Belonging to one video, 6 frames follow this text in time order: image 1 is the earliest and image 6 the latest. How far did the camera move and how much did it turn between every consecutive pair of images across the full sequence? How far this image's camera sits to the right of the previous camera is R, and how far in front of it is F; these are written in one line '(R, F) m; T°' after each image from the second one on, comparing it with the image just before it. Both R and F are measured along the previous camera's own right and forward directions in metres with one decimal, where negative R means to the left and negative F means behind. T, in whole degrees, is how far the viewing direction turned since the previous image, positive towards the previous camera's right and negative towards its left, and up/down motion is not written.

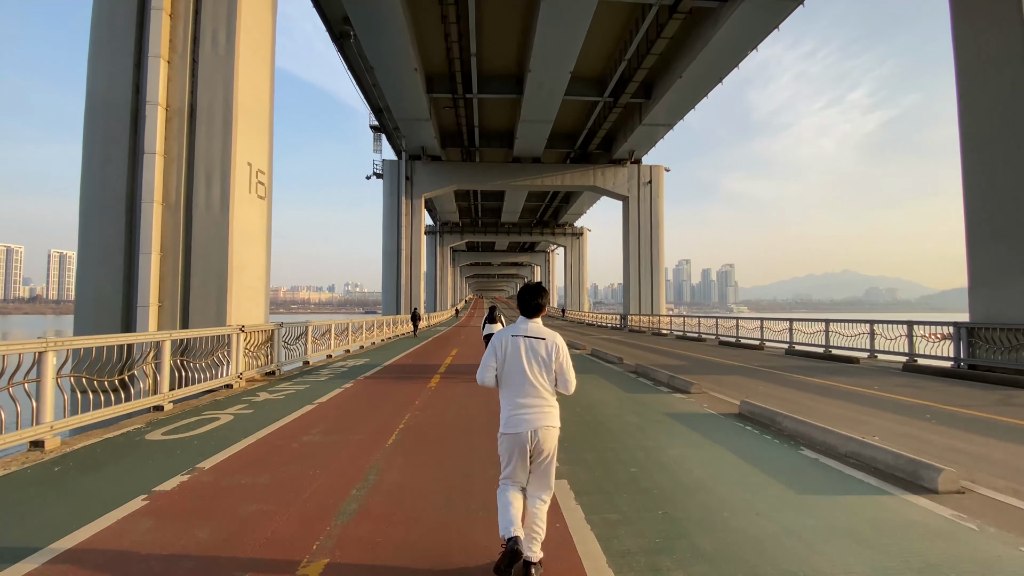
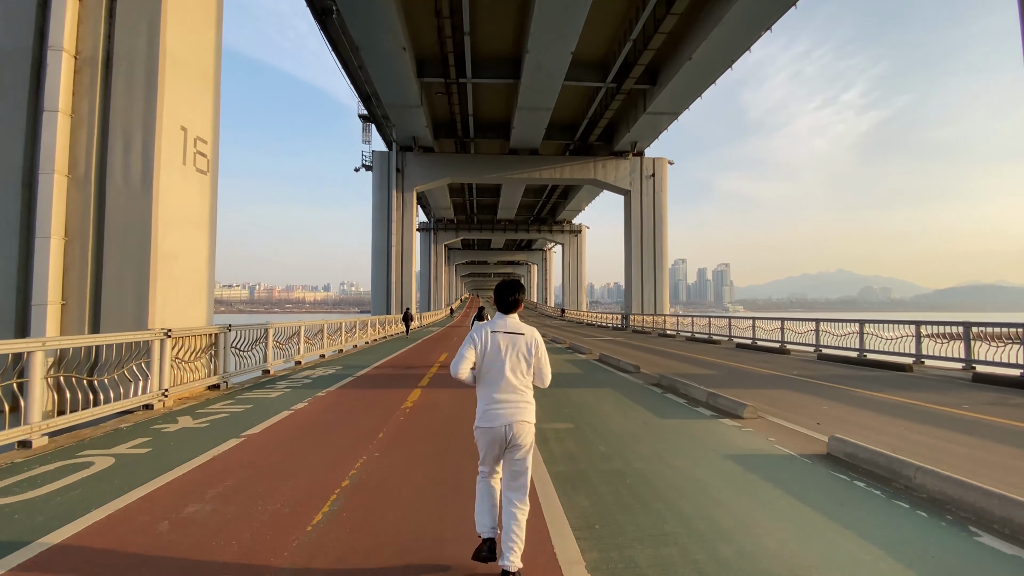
(0.0, +2.2) m; 0°
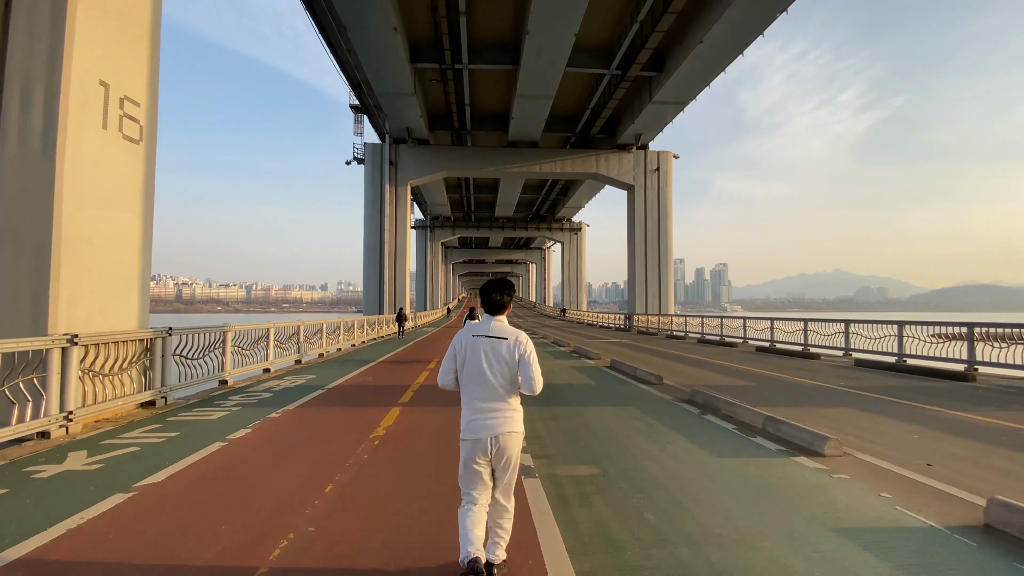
(0.0, +1.8) m; 0°
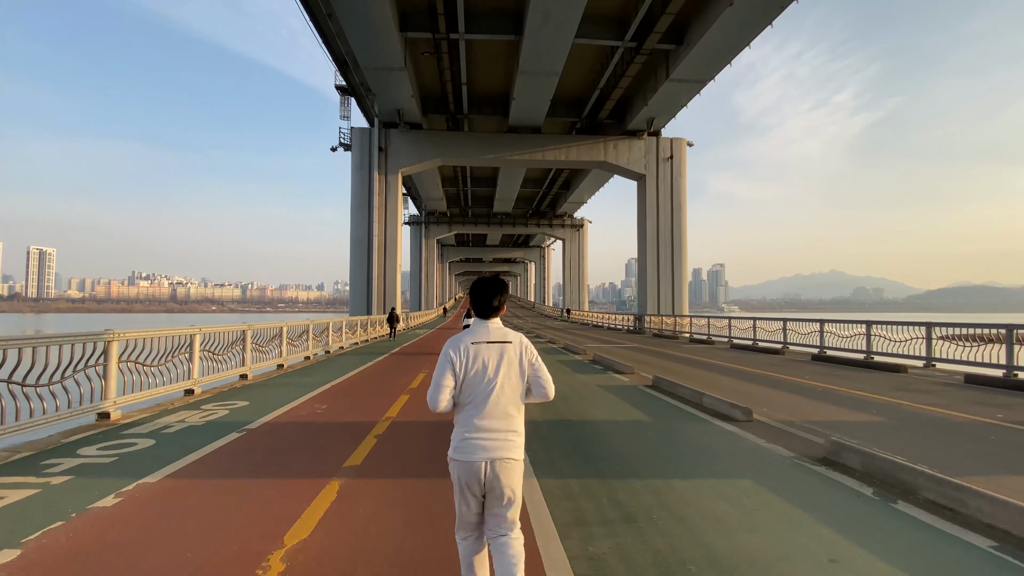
(-0.3, +3.2) m; 0°
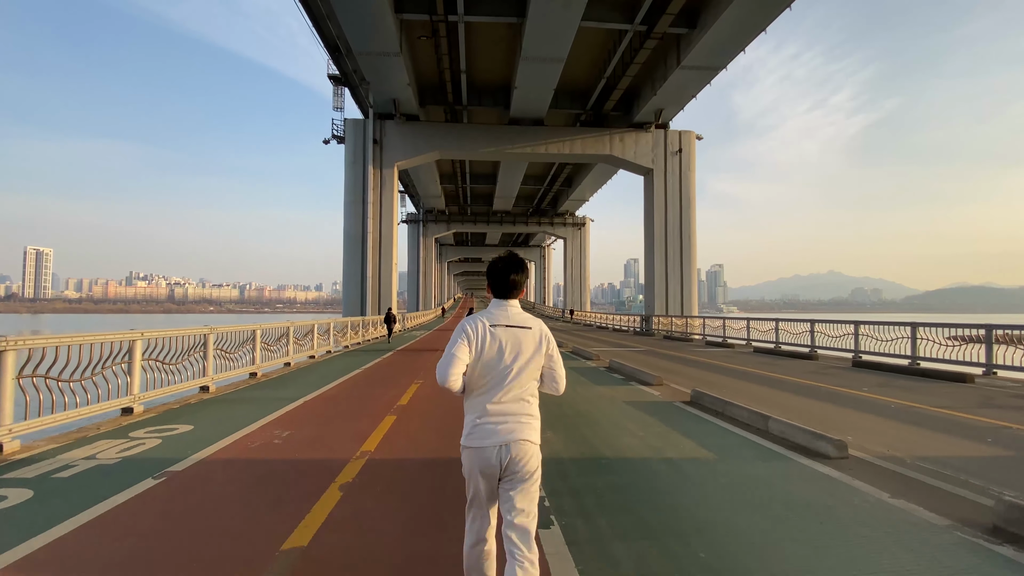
(-0.2, +1.6) m; 0°
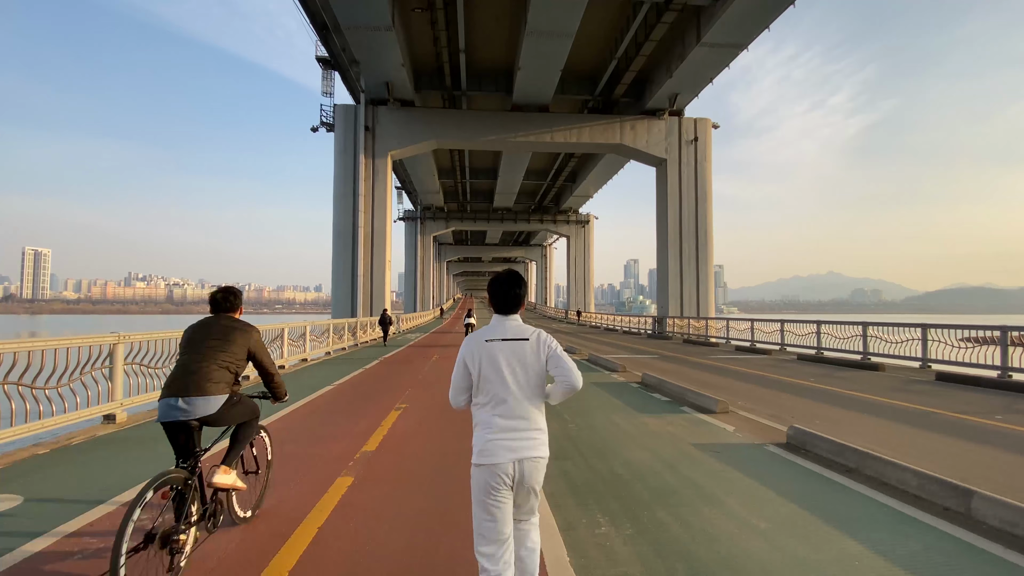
(-0.2, +2.5) m; 0°
